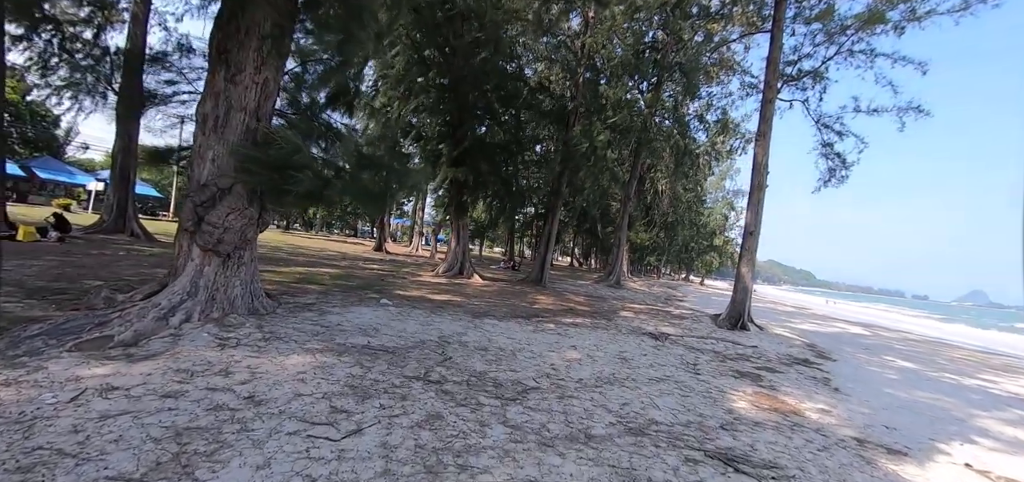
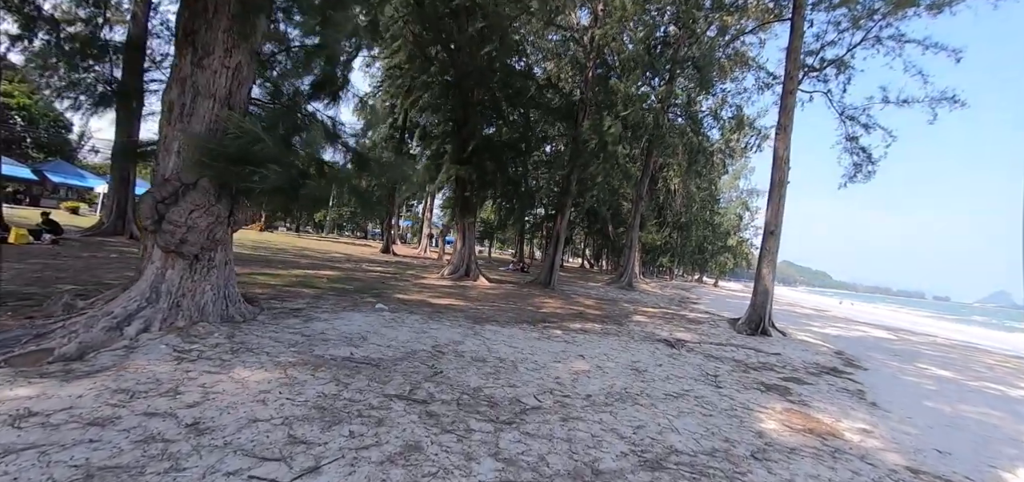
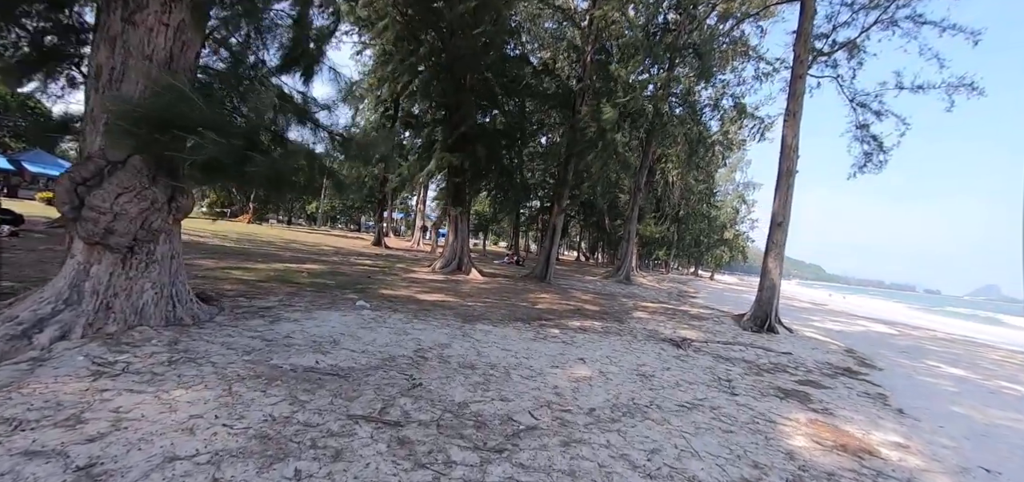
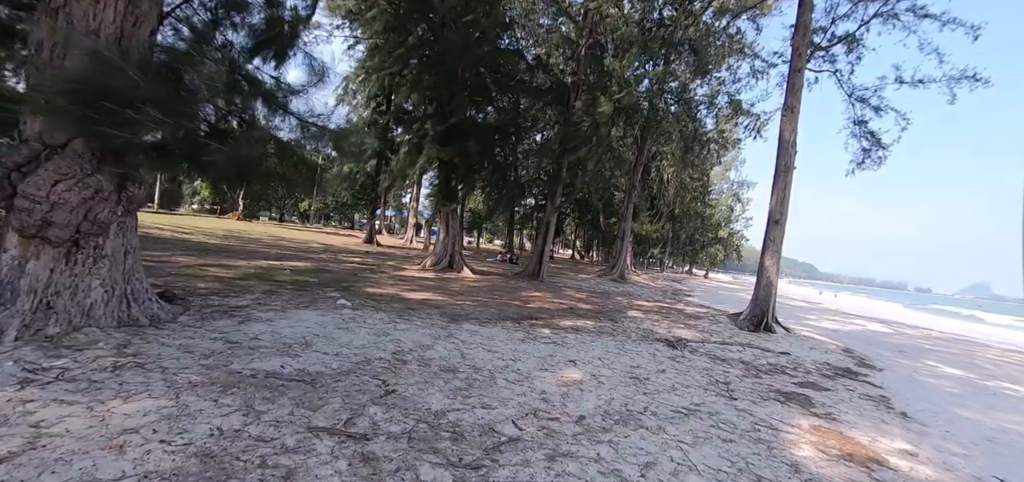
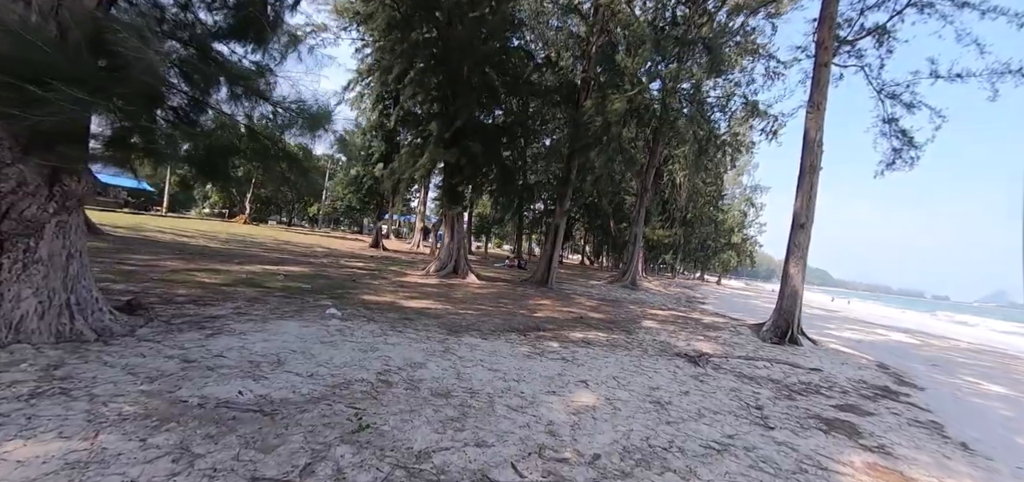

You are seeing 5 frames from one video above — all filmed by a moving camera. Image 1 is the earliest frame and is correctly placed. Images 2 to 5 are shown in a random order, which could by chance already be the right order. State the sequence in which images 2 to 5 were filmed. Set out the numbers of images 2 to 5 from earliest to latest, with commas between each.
2, 3, 4, 5
